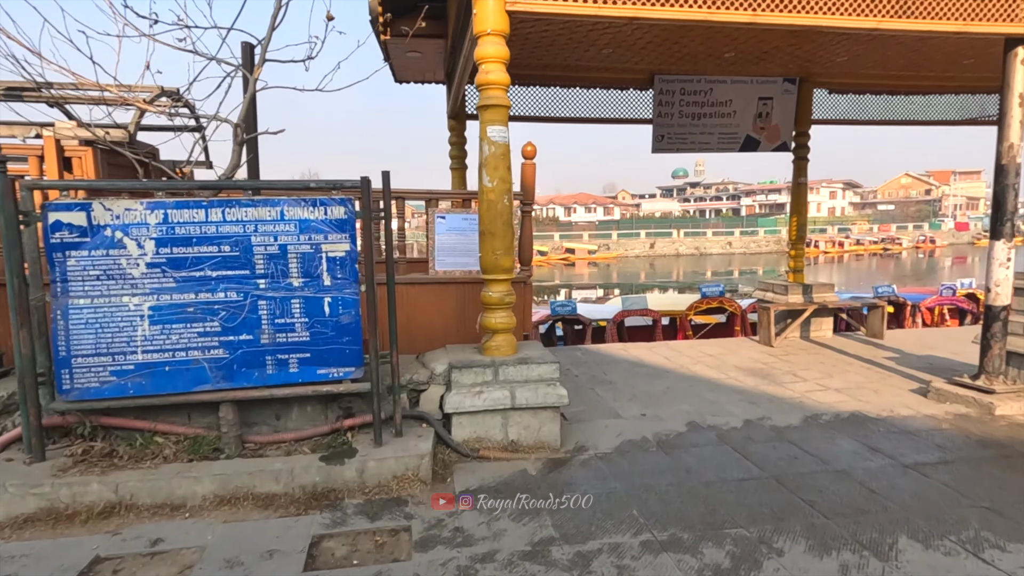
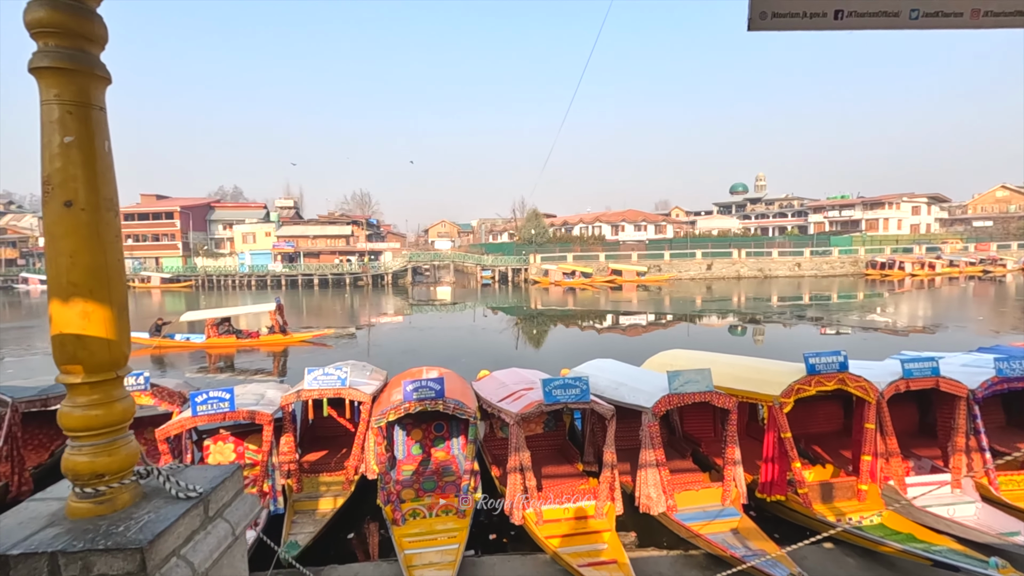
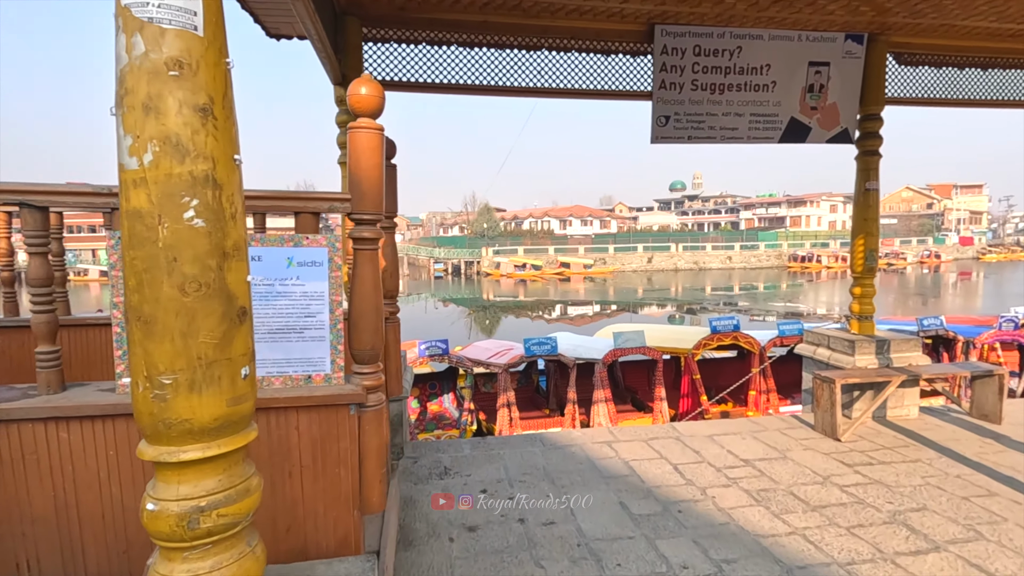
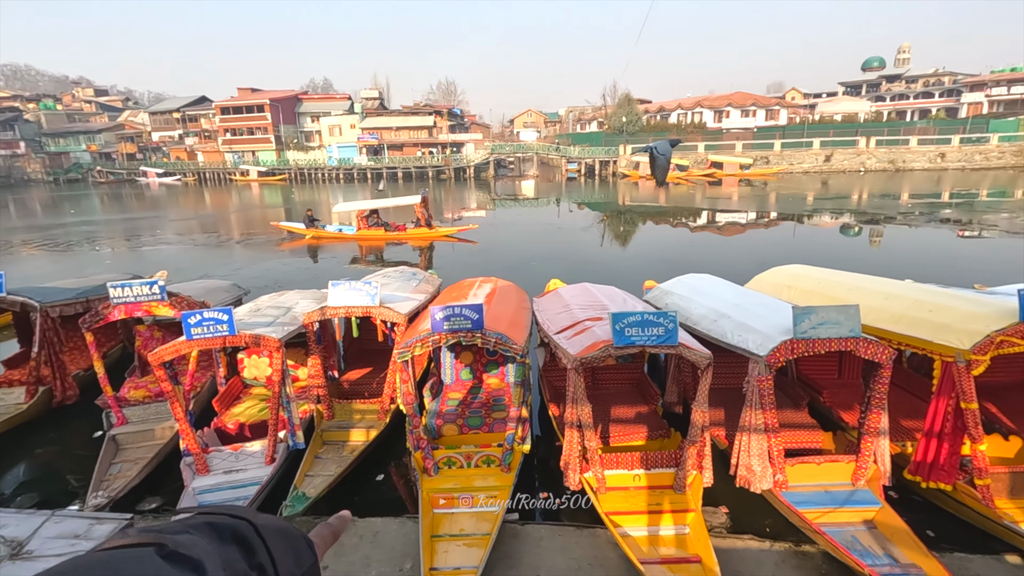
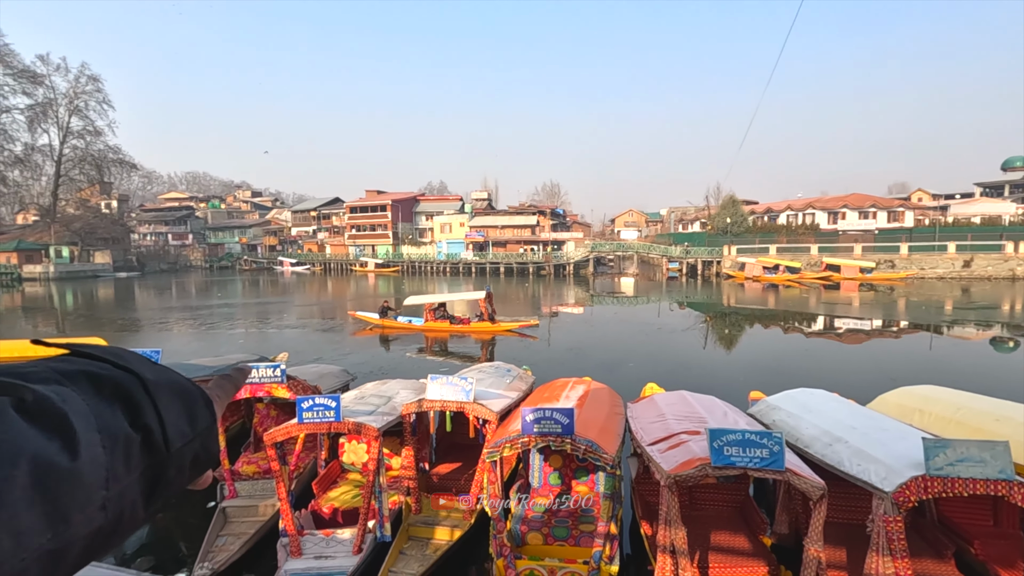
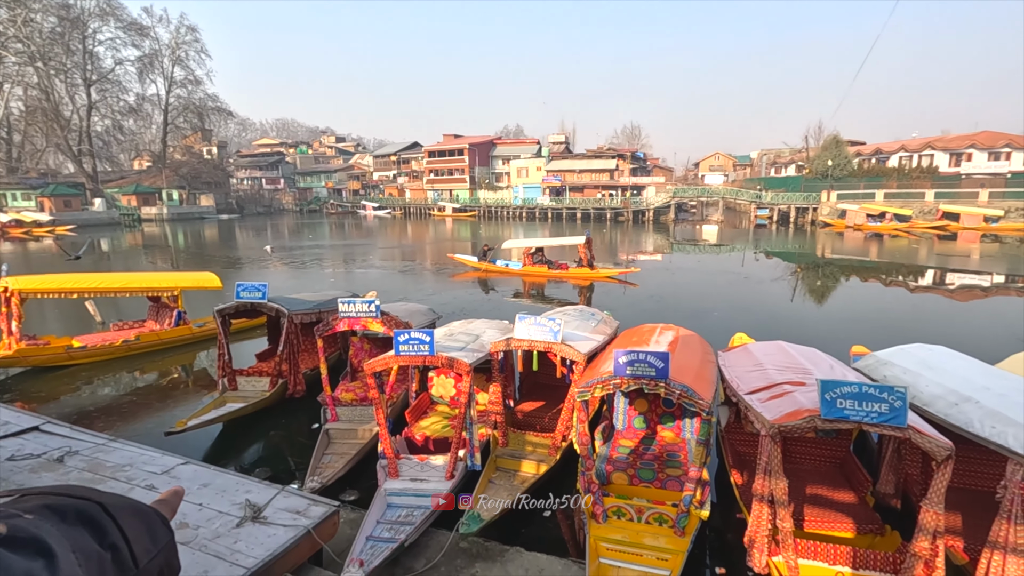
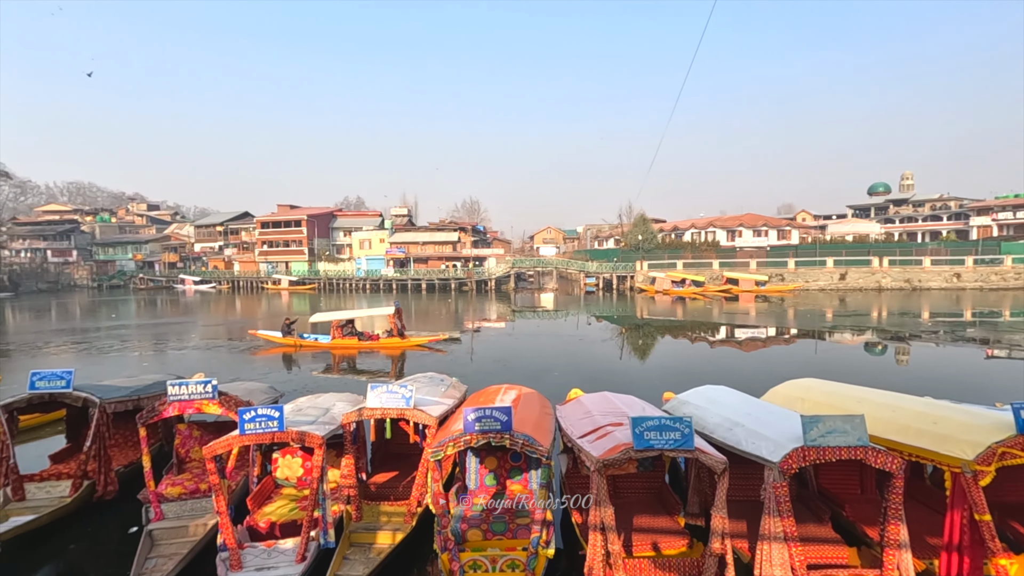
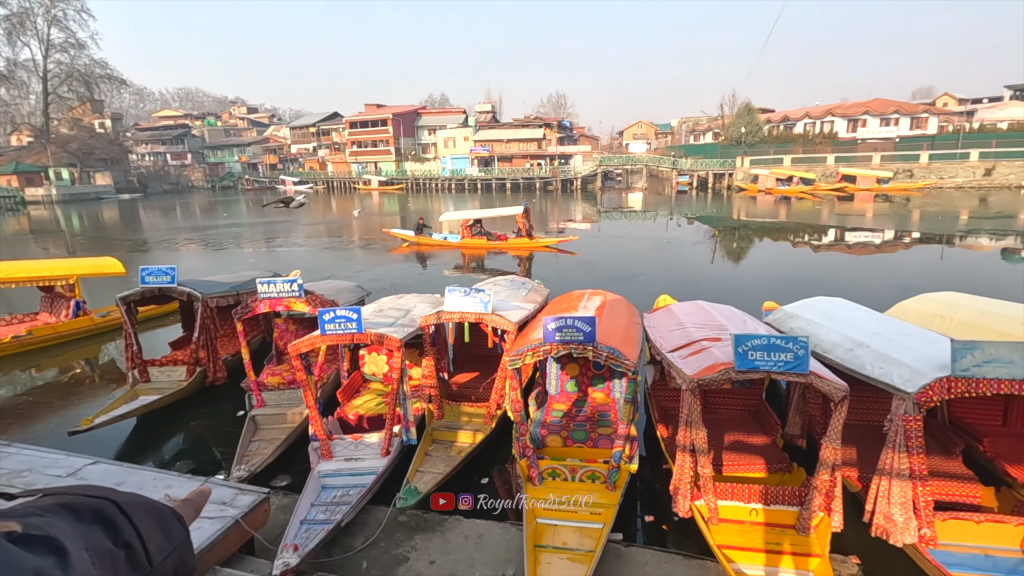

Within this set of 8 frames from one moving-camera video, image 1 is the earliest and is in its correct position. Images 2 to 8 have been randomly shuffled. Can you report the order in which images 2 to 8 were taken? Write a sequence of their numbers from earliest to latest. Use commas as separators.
3, 2, 7, 5, 6, 8, 4
